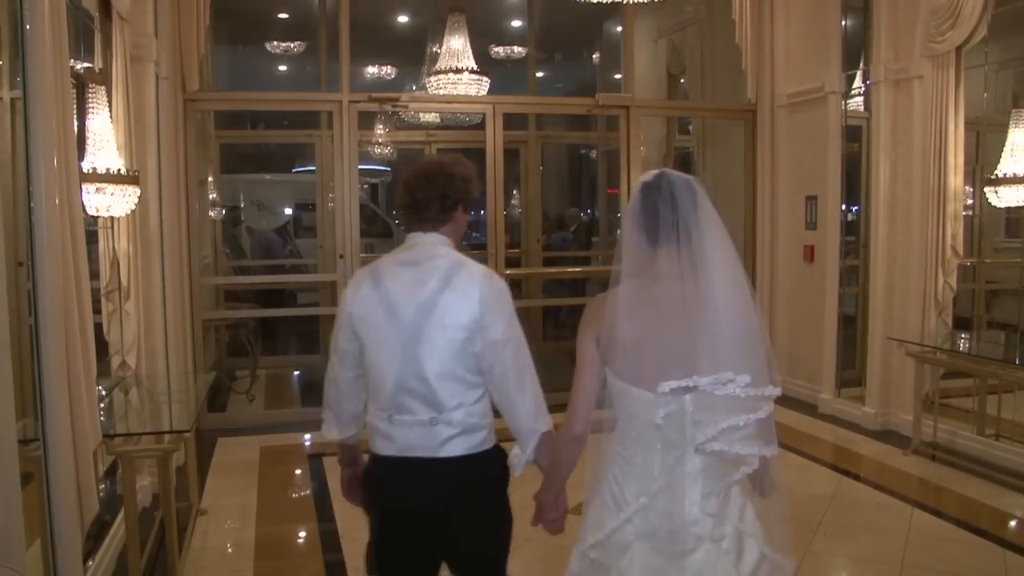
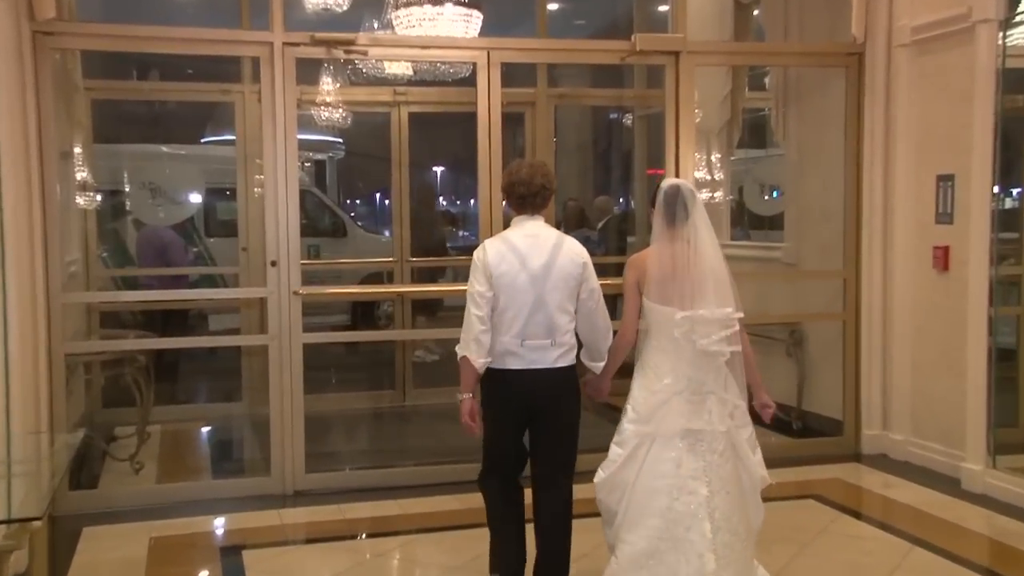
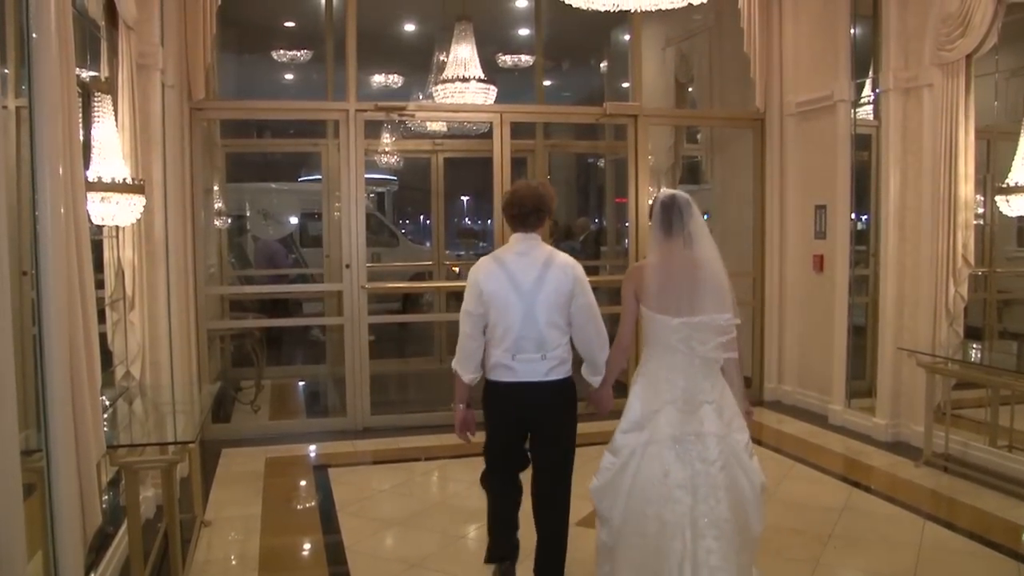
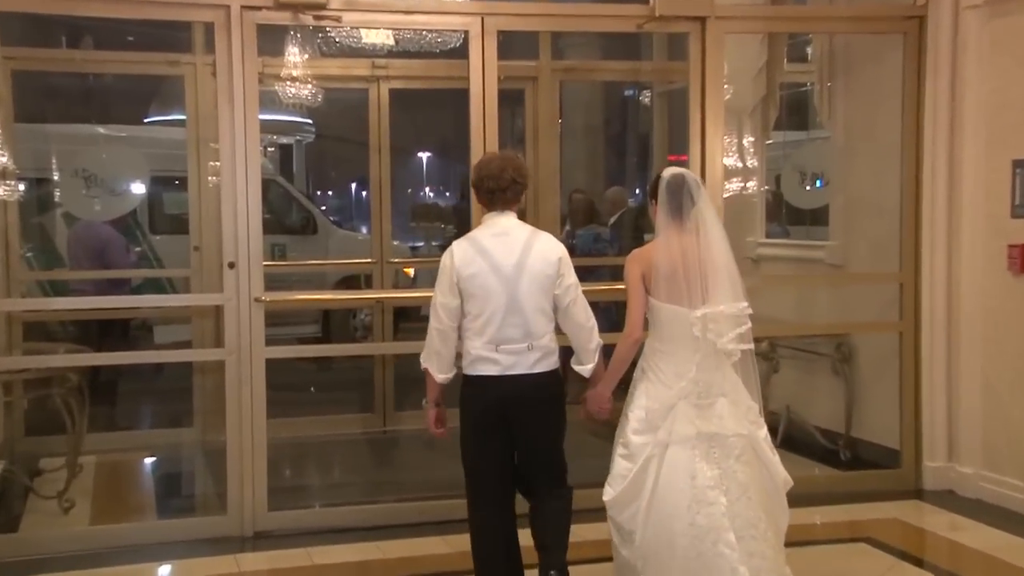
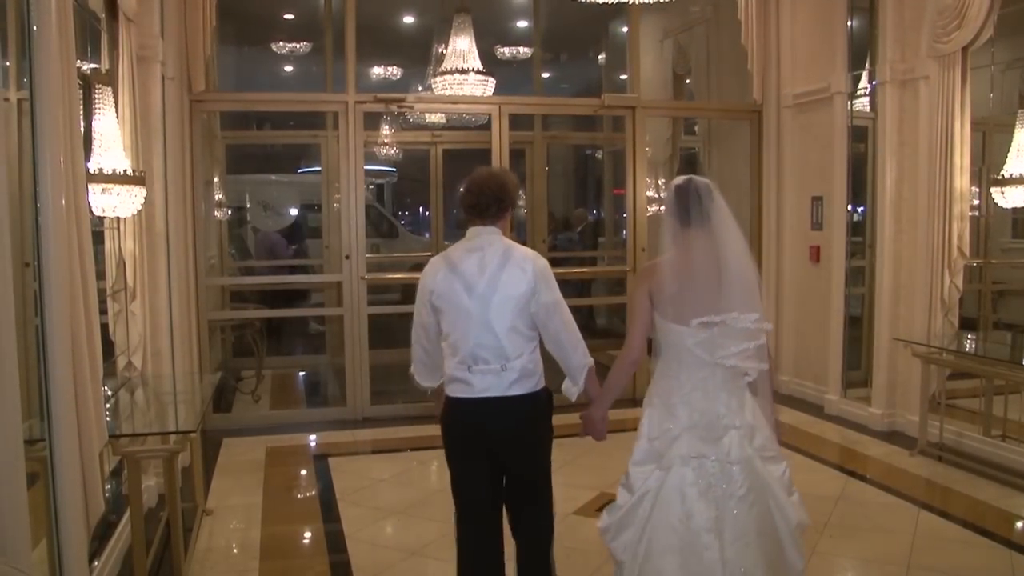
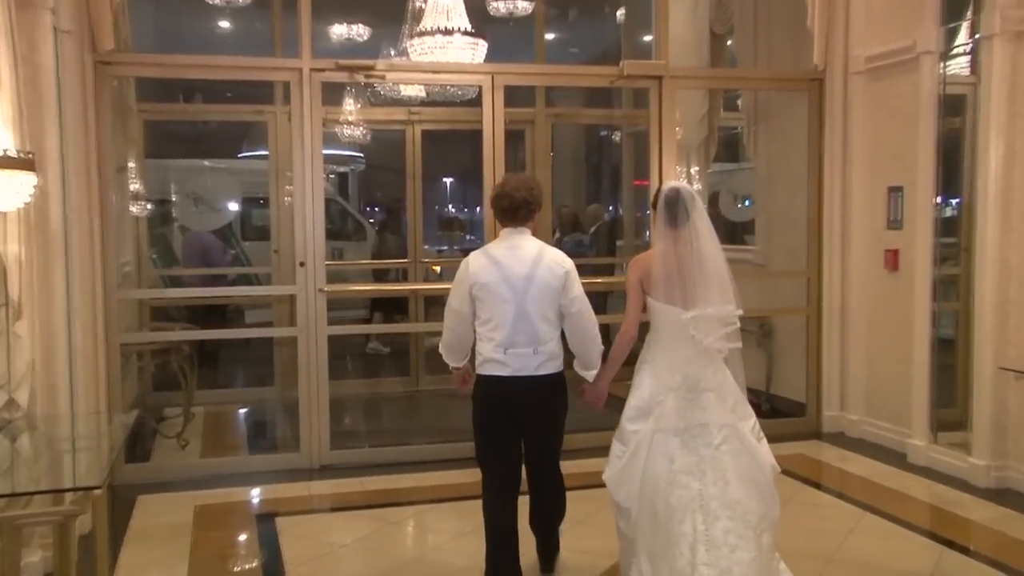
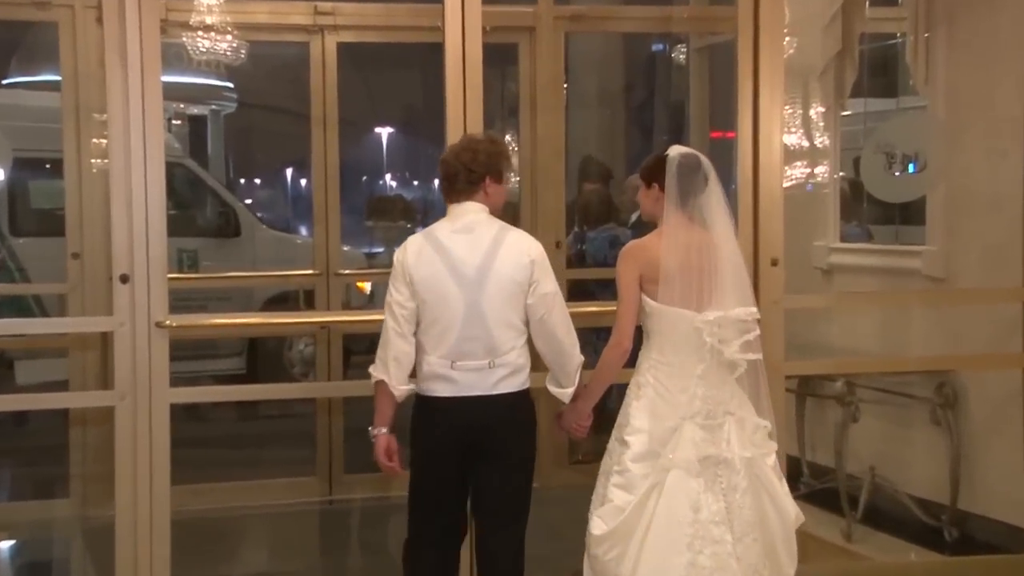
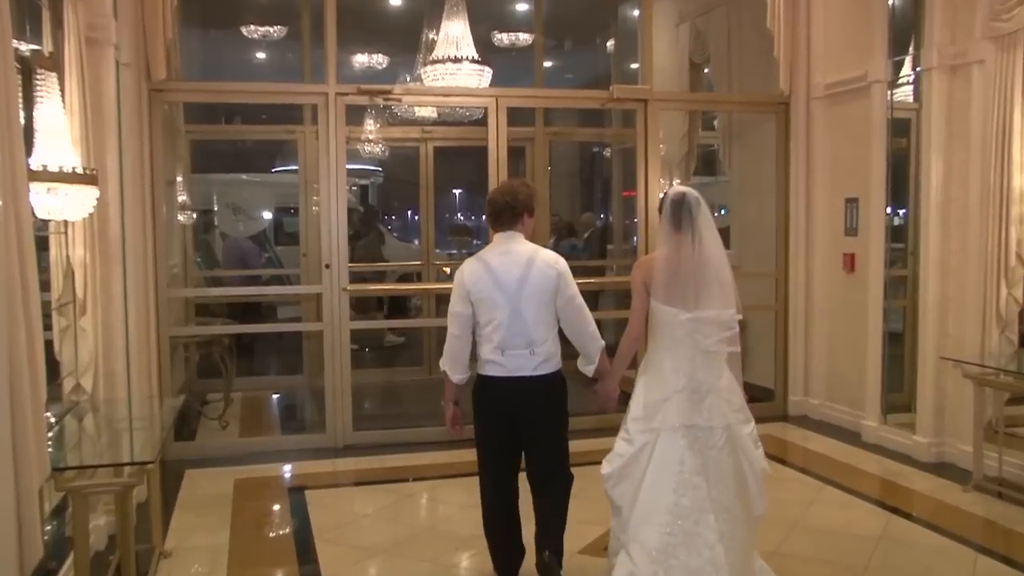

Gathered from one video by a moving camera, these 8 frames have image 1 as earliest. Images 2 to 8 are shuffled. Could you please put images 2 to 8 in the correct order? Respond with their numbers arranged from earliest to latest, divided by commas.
5, 3, 8, 6, 2, 4, 7
